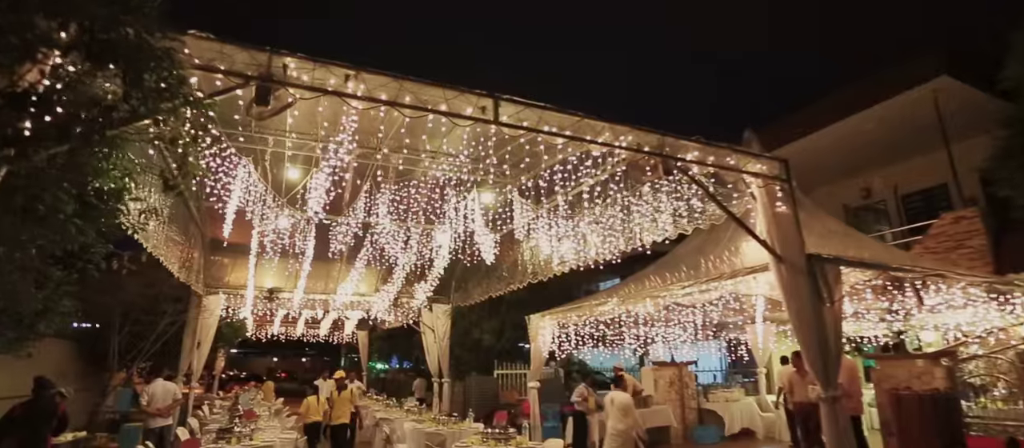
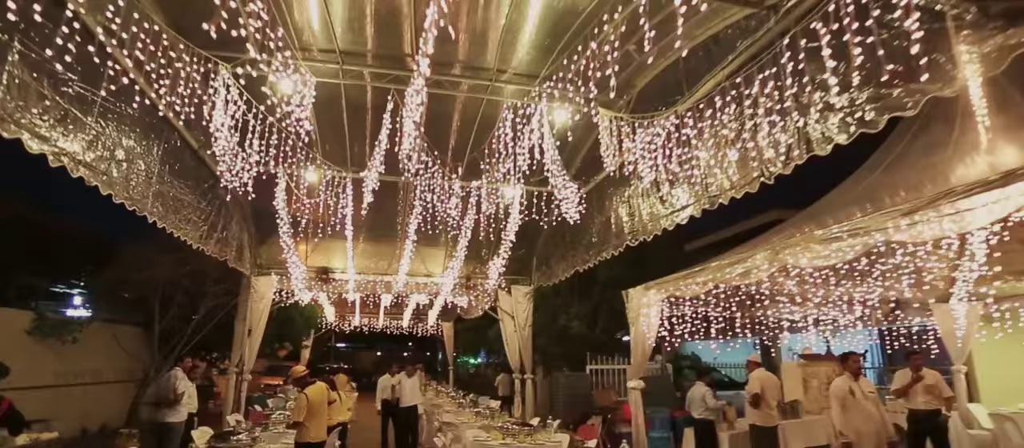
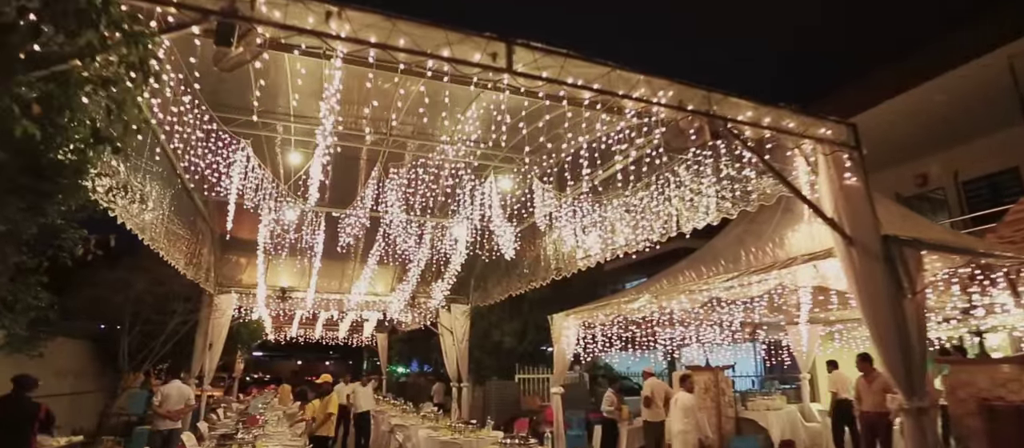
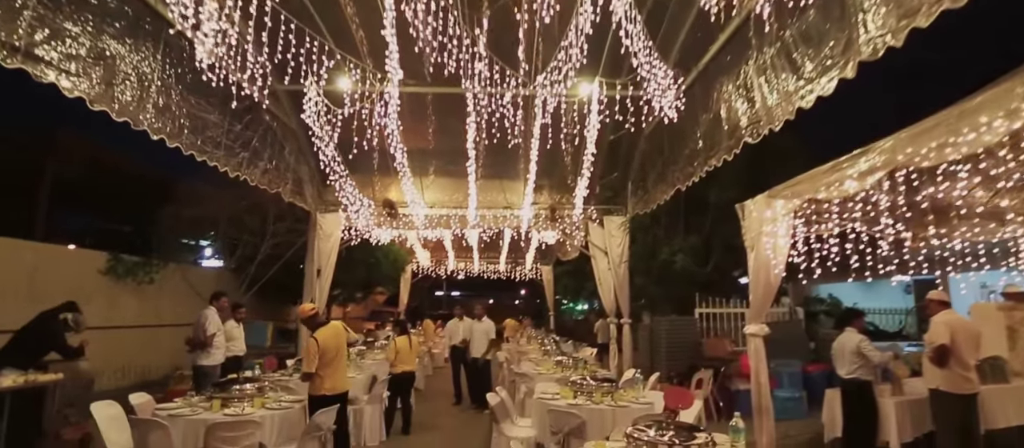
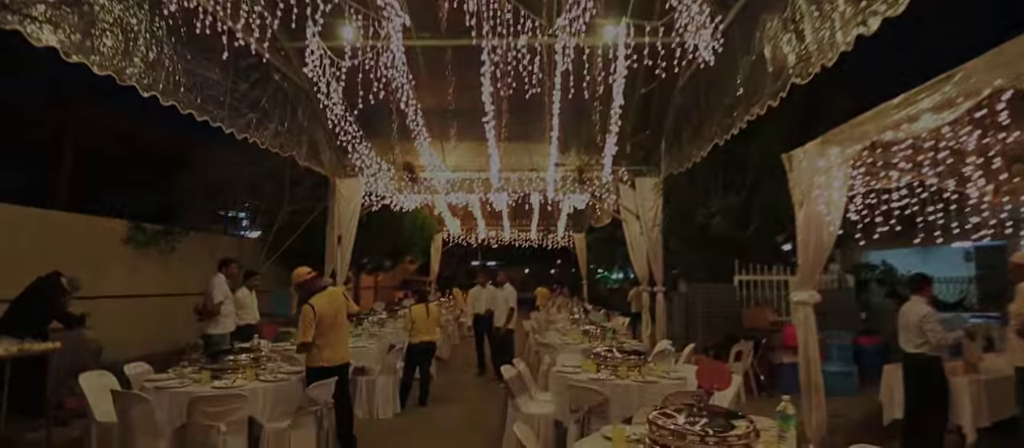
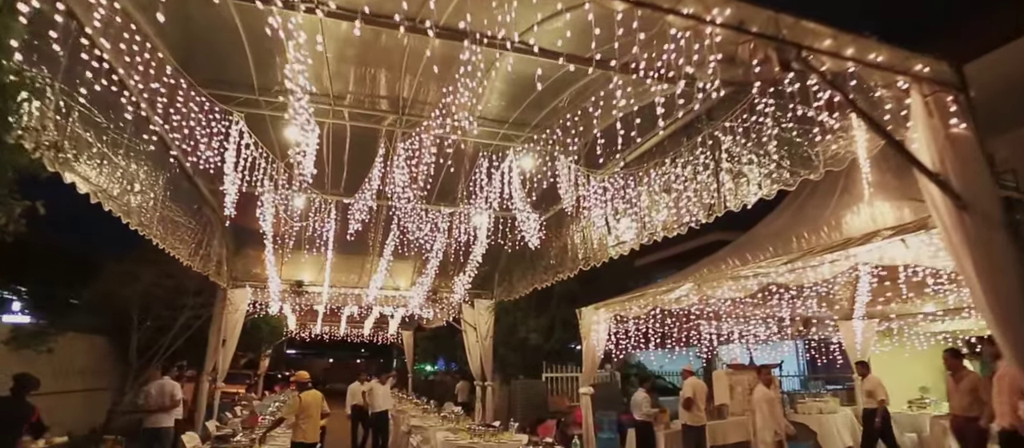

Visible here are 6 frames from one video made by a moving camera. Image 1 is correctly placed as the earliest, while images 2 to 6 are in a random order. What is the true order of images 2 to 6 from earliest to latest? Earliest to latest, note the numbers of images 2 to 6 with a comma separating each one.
3, 6, 2, 4, 5
